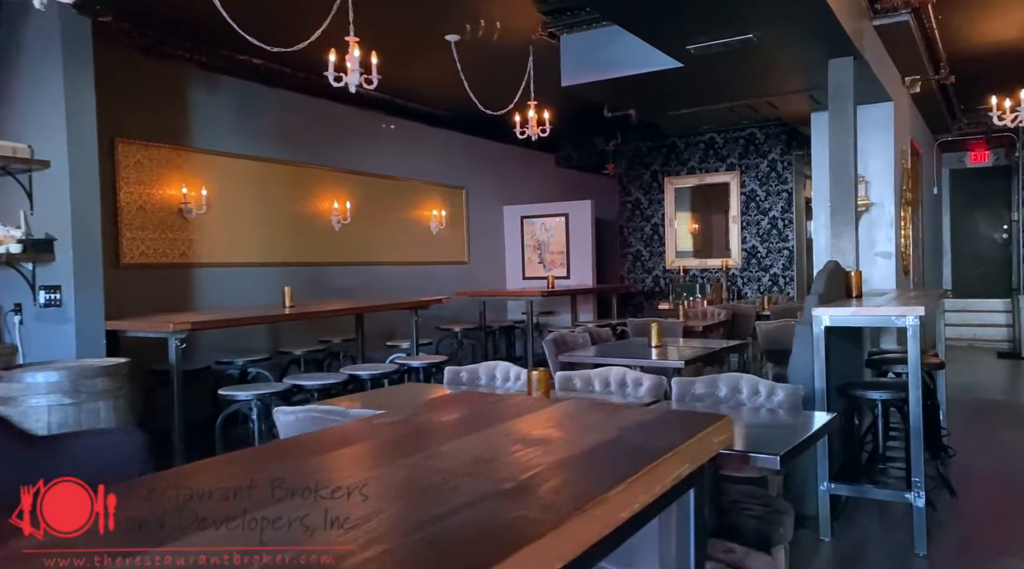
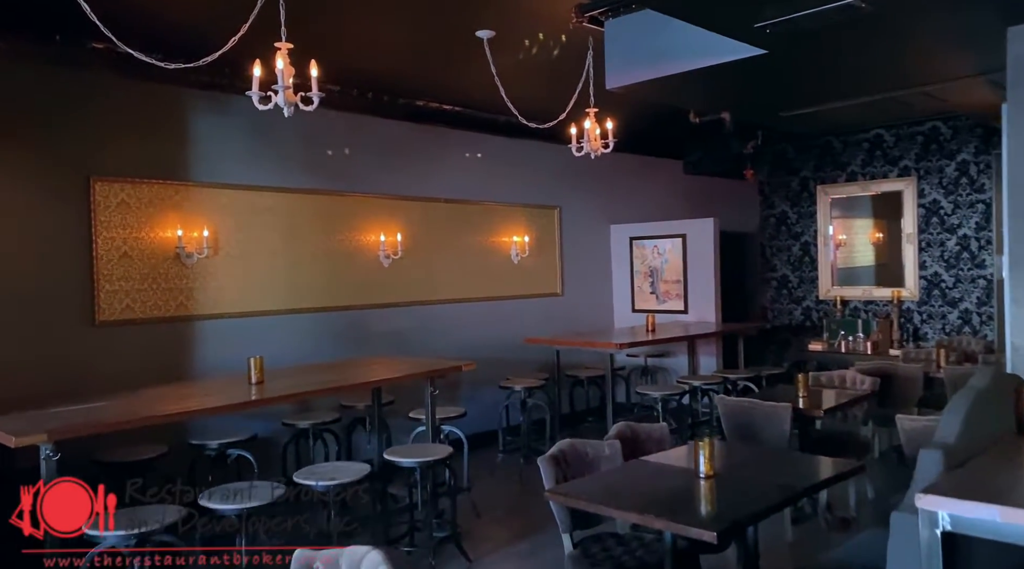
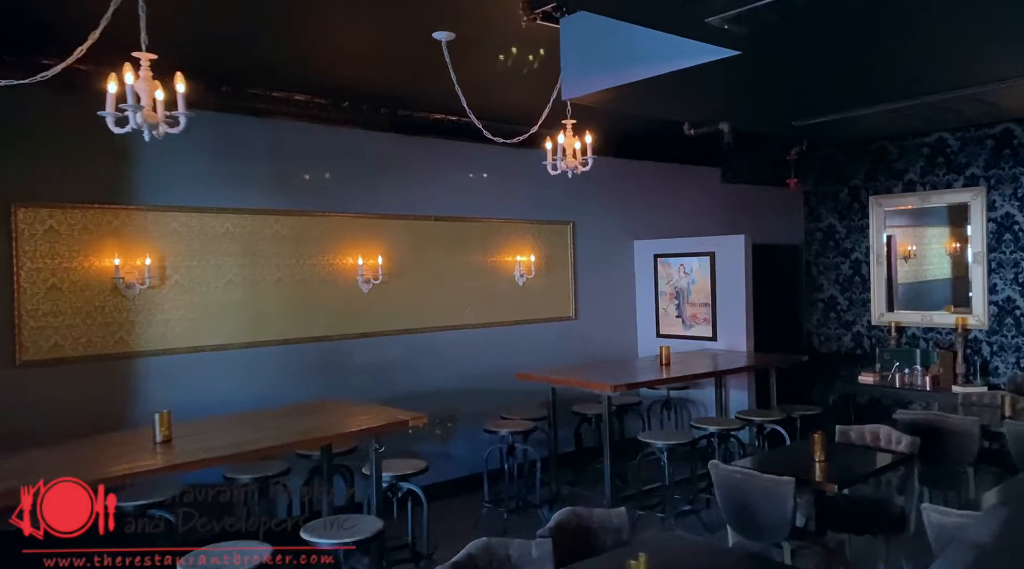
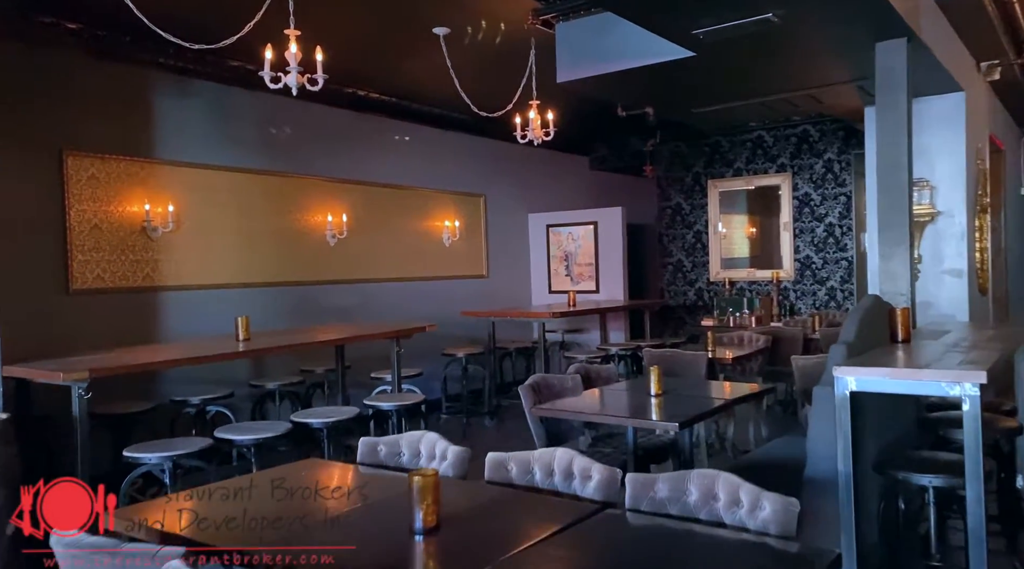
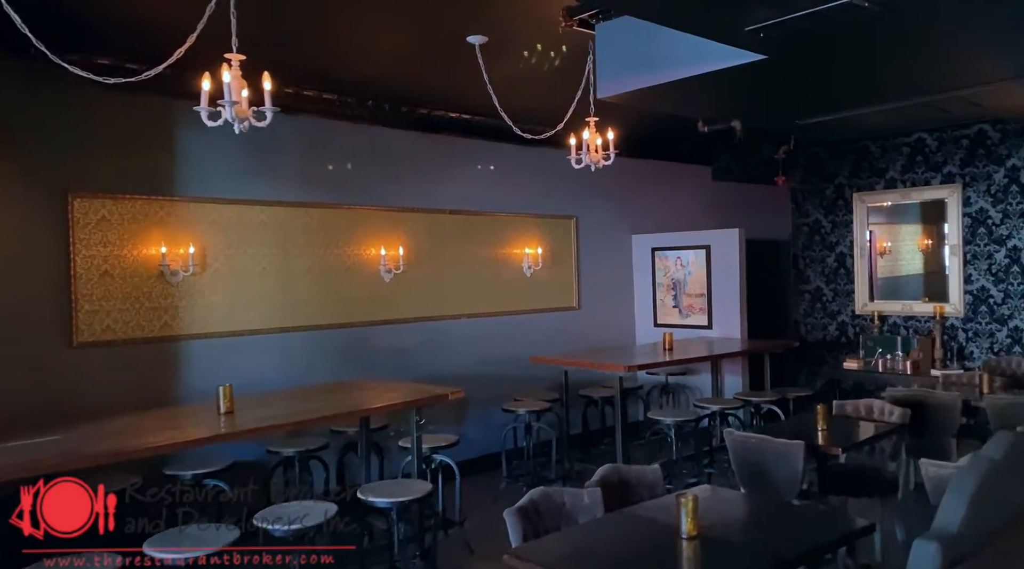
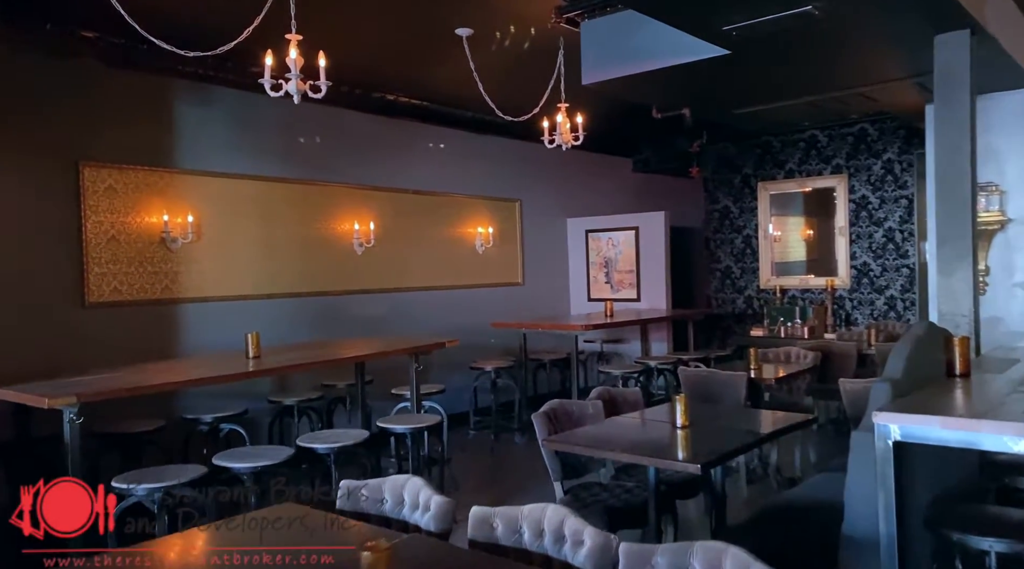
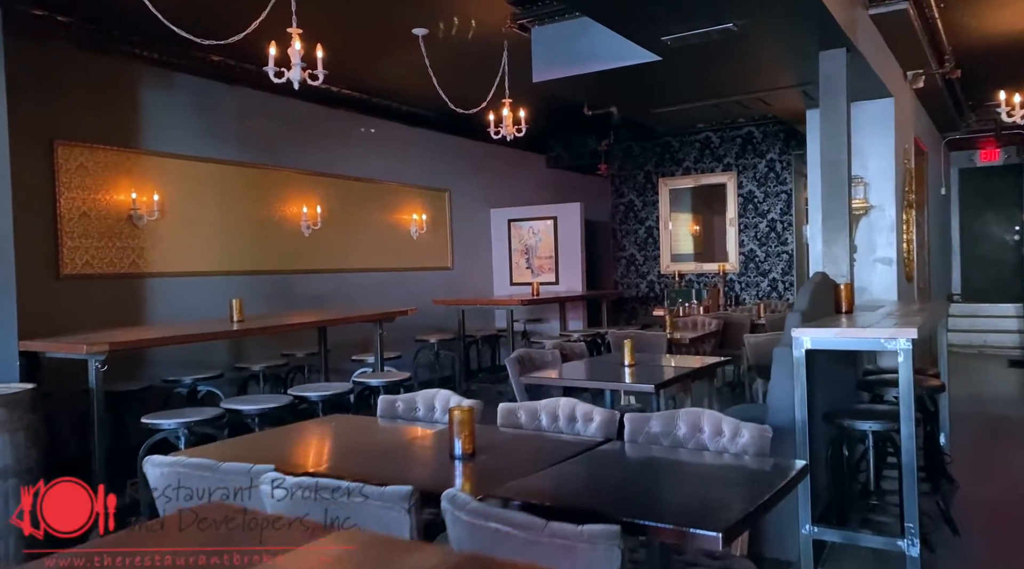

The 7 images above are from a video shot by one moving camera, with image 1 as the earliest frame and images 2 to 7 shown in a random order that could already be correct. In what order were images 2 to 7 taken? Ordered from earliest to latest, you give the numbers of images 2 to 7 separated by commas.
7, 4, 6, 2, 5, 3
